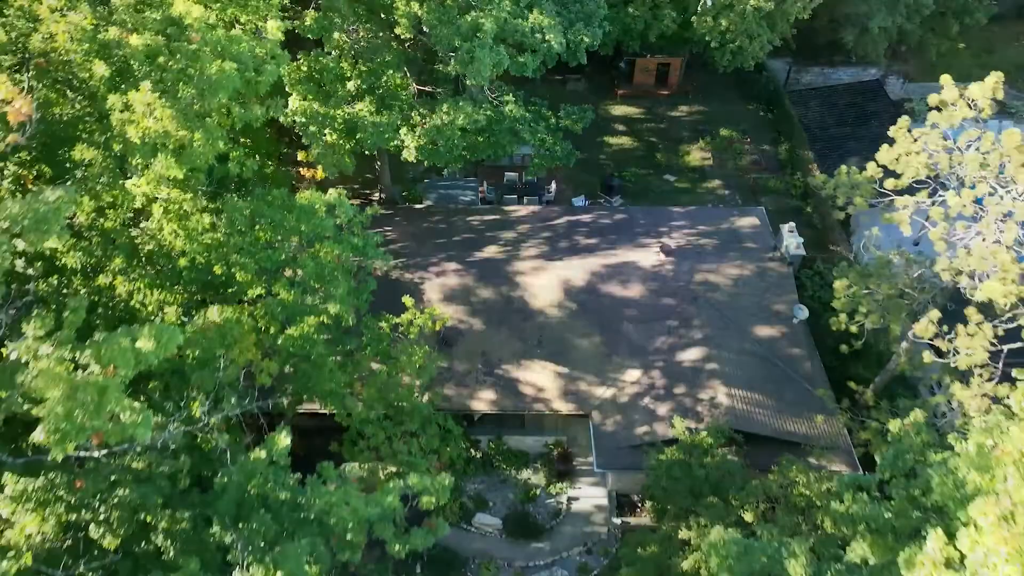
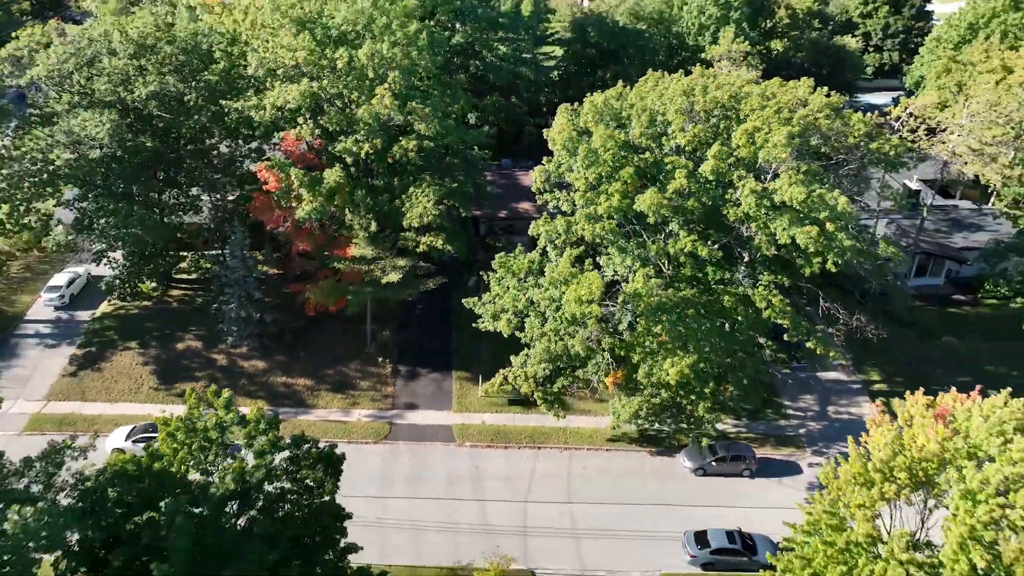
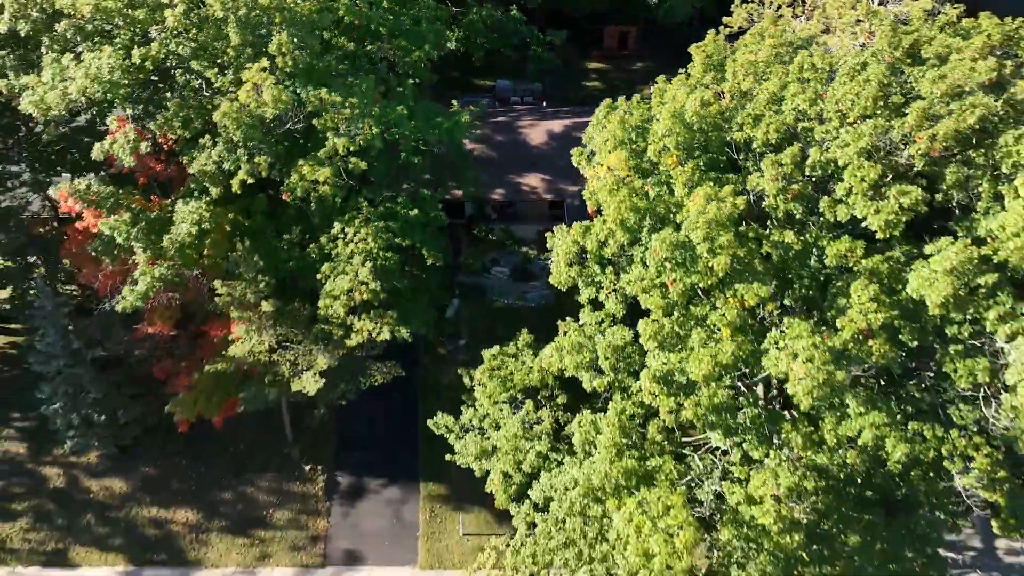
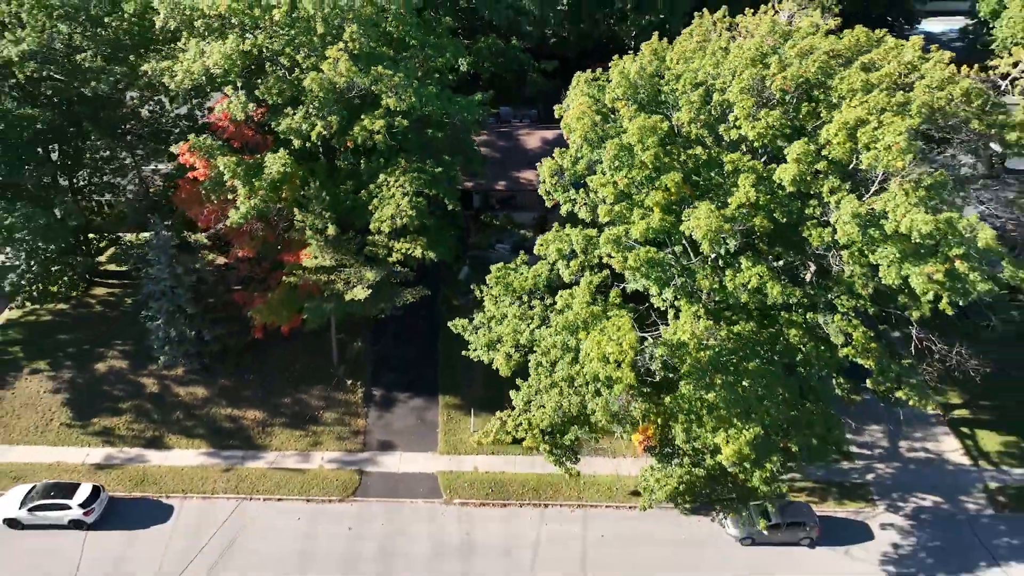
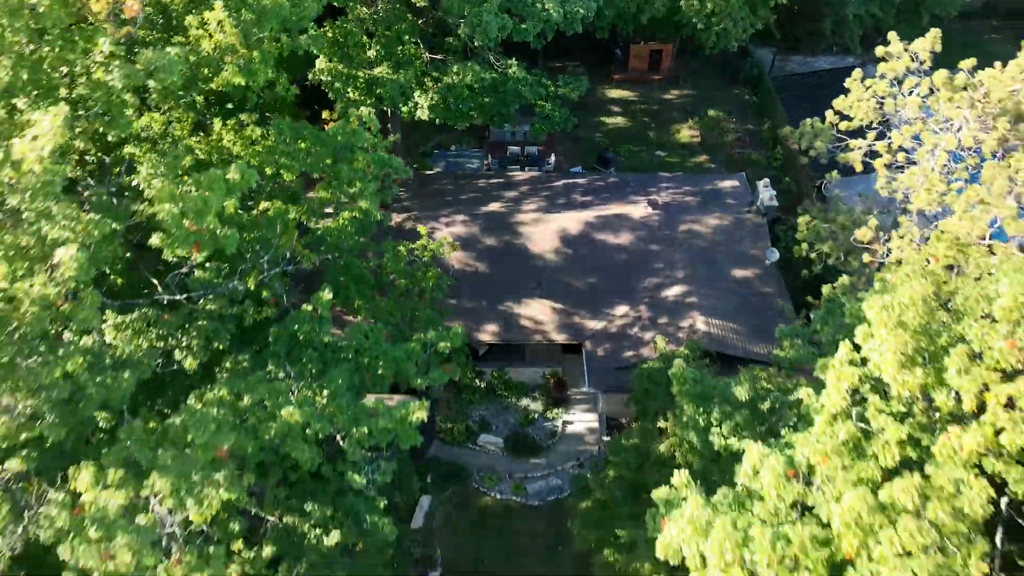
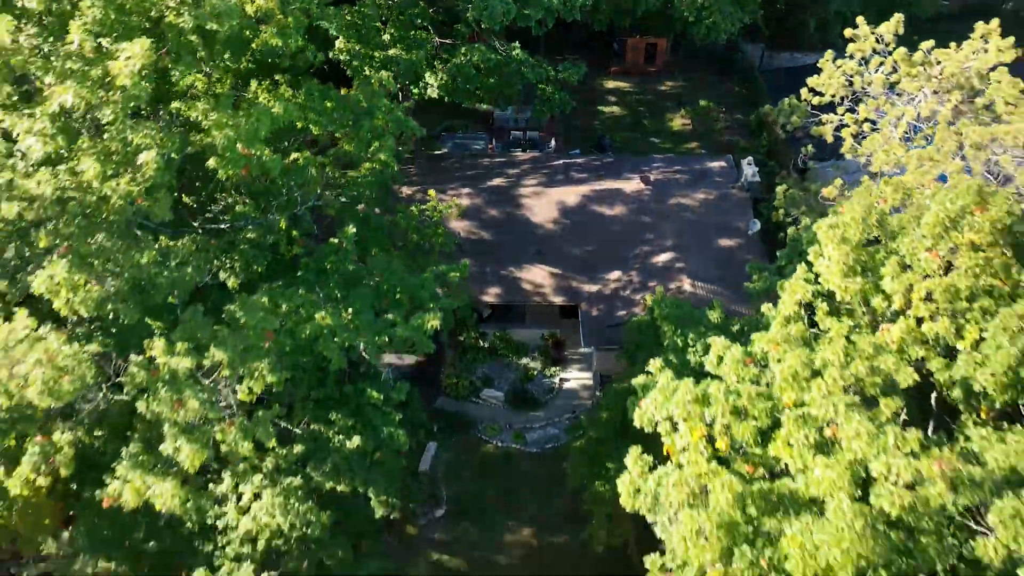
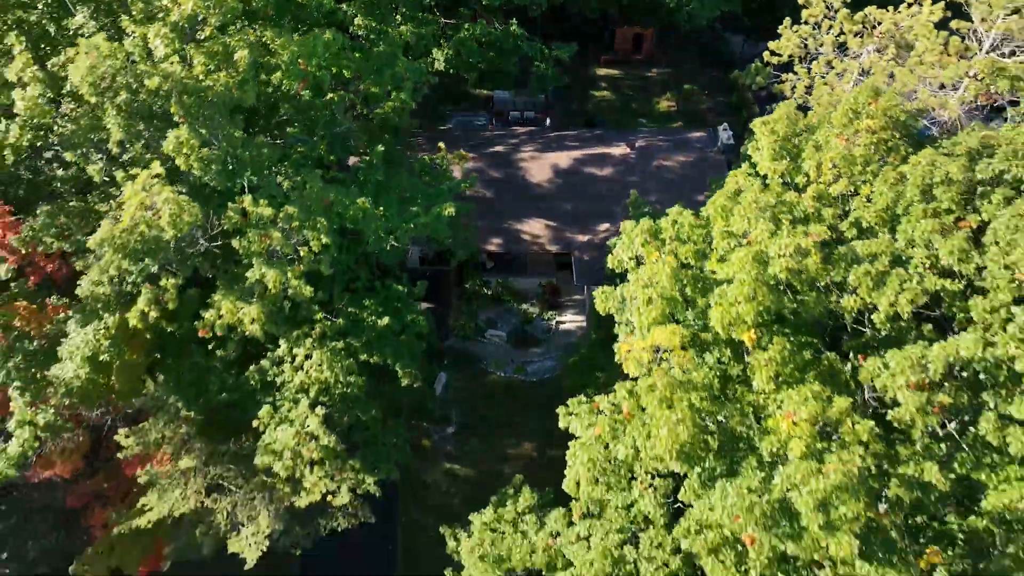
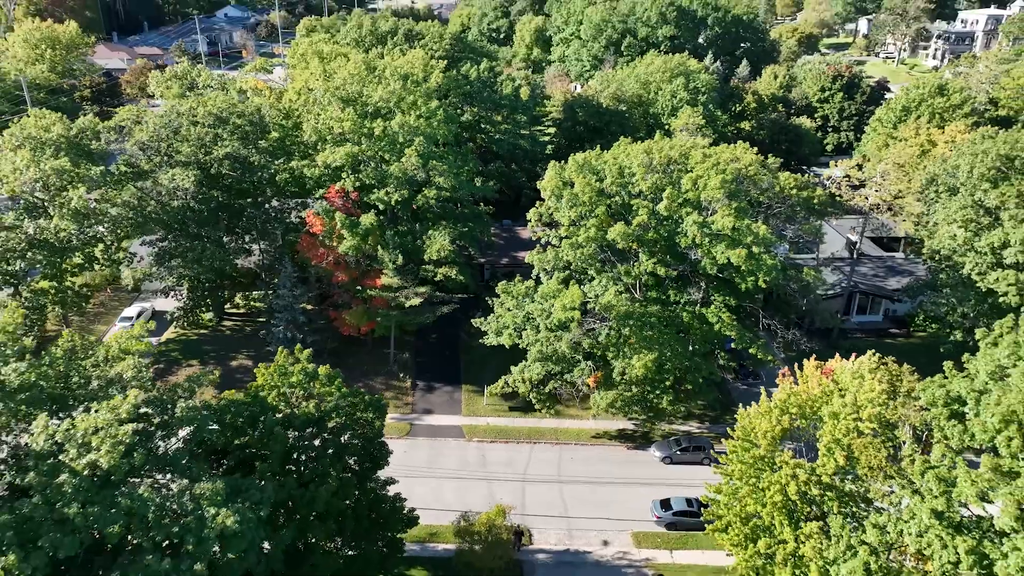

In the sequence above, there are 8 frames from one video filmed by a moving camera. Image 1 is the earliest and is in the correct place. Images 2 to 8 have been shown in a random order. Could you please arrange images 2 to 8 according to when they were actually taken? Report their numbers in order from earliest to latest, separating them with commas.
5, 6, 7, 3, 4, 2, 8
